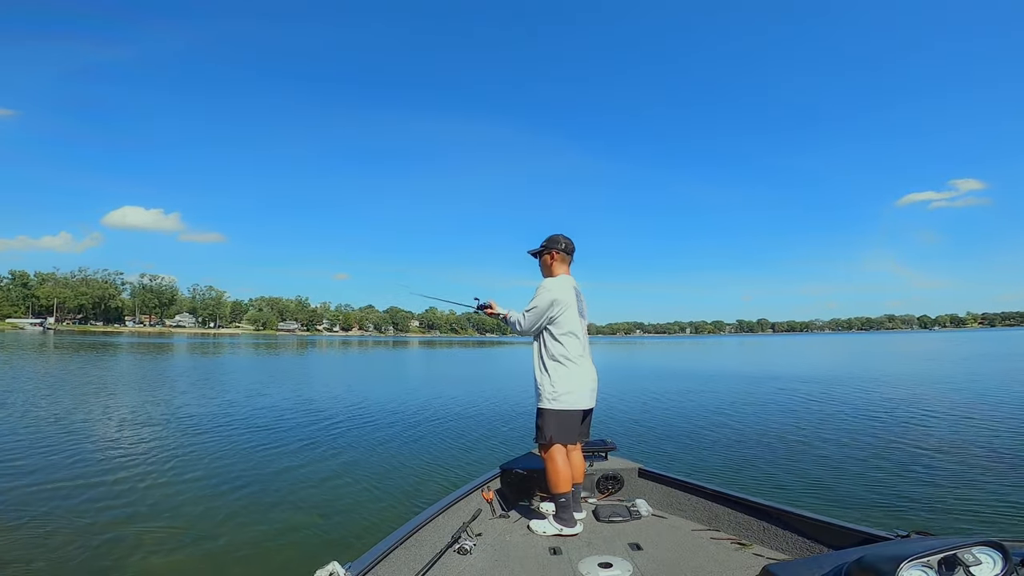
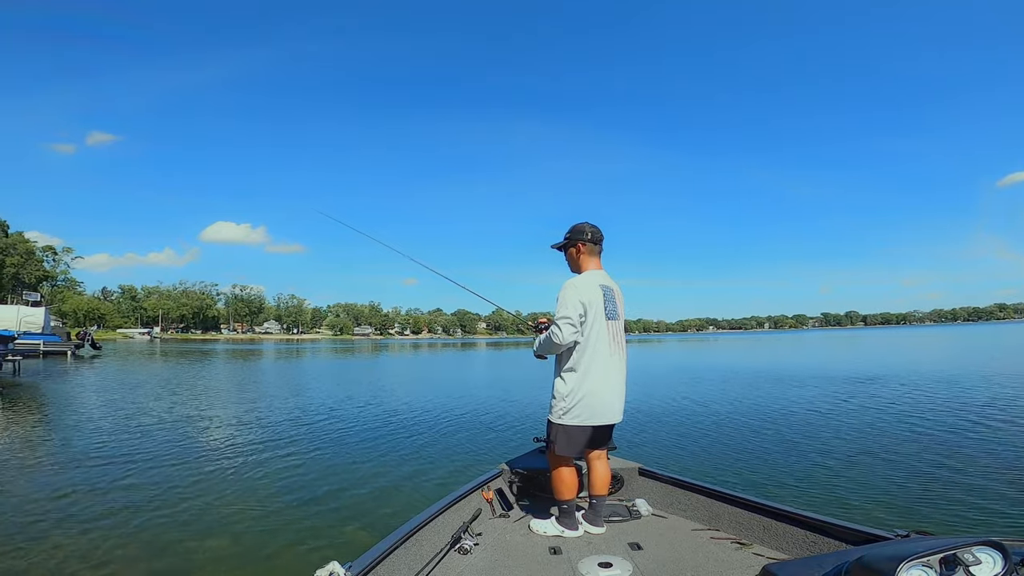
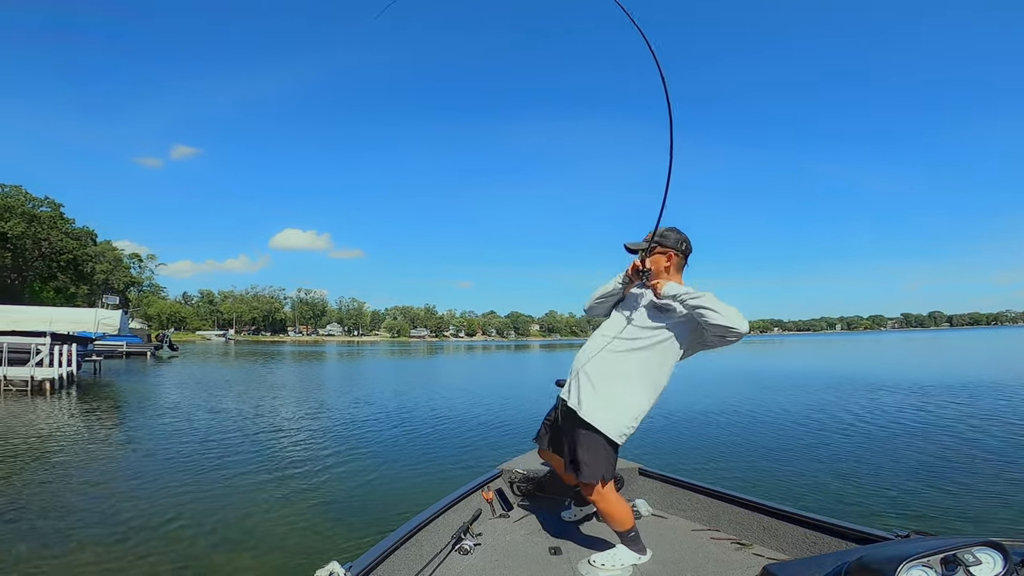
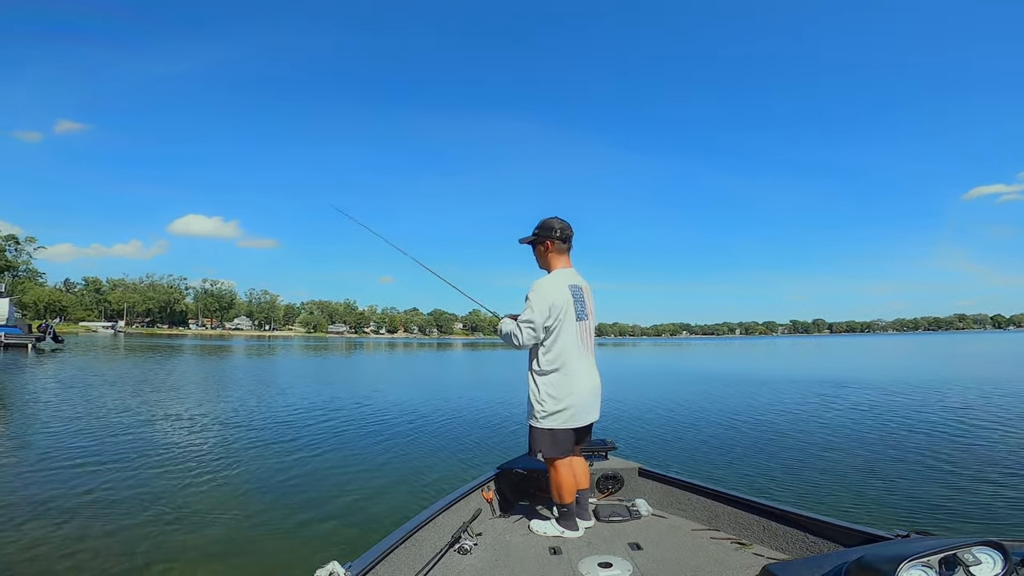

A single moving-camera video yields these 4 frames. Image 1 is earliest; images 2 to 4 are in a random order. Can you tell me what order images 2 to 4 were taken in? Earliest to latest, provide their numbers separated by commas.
4, 2, 3
